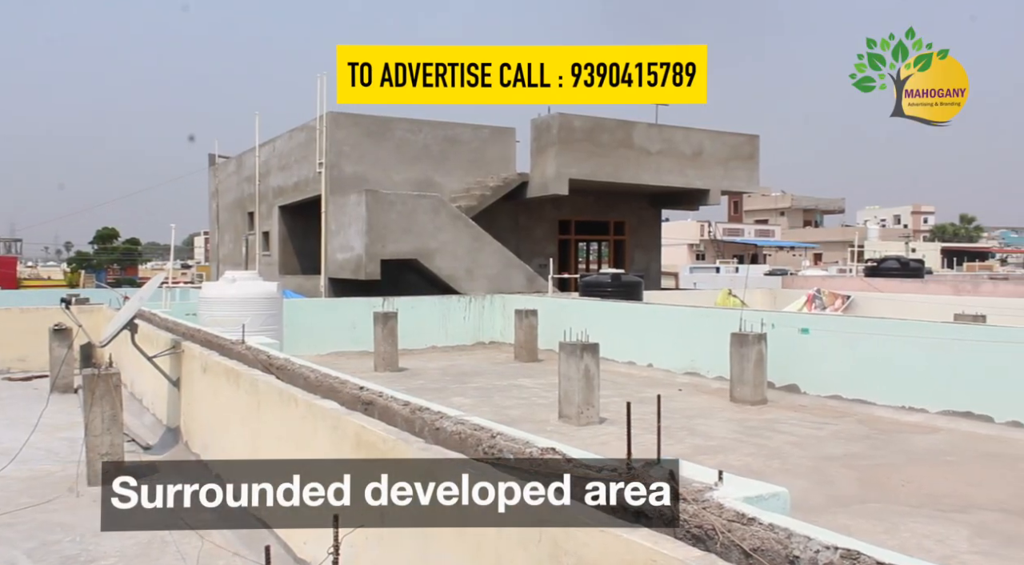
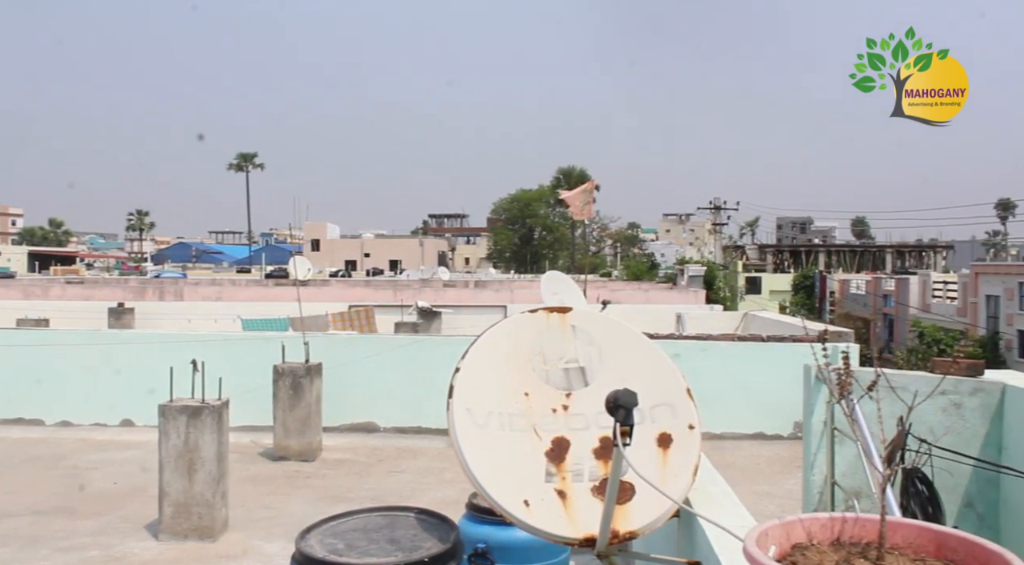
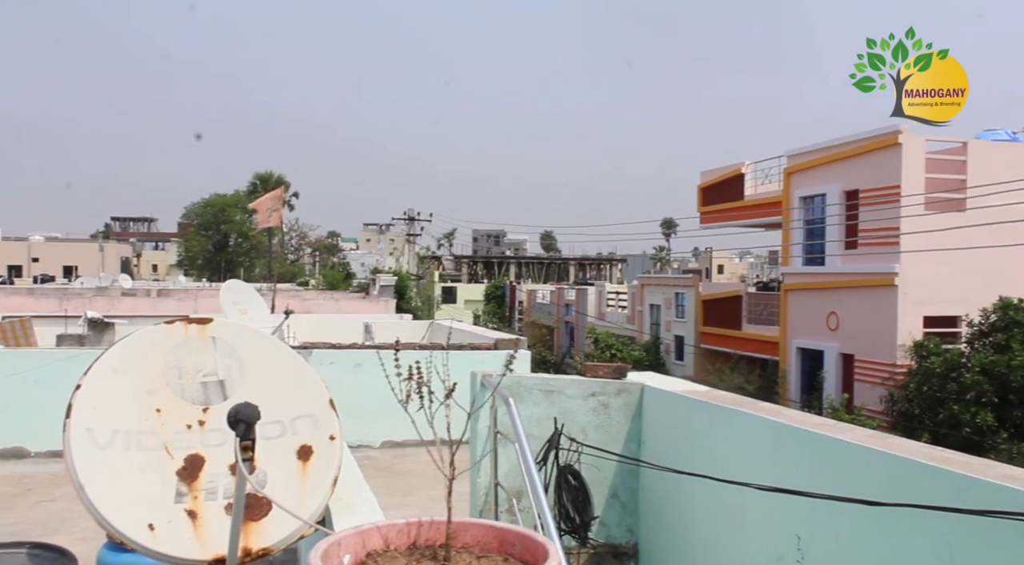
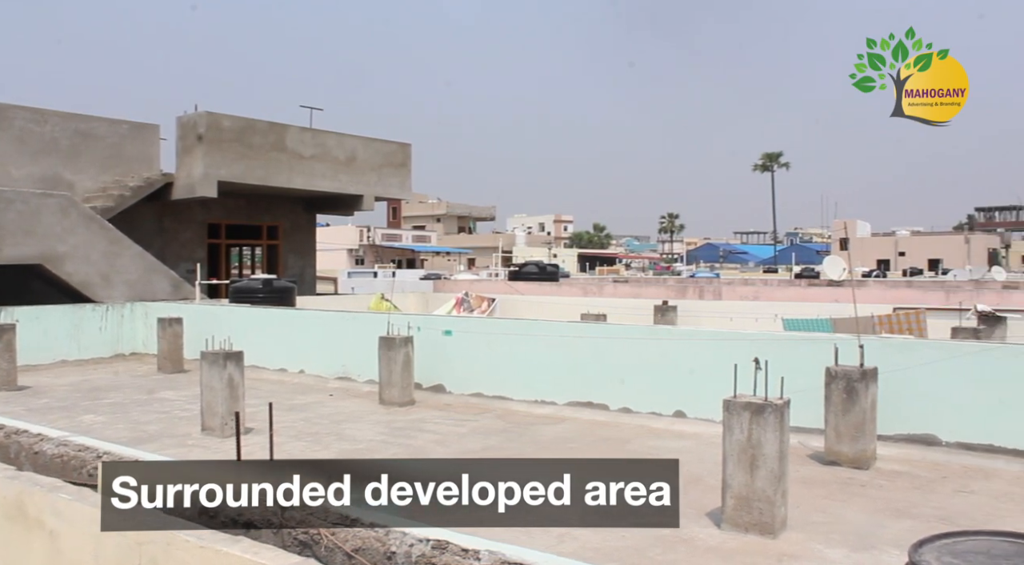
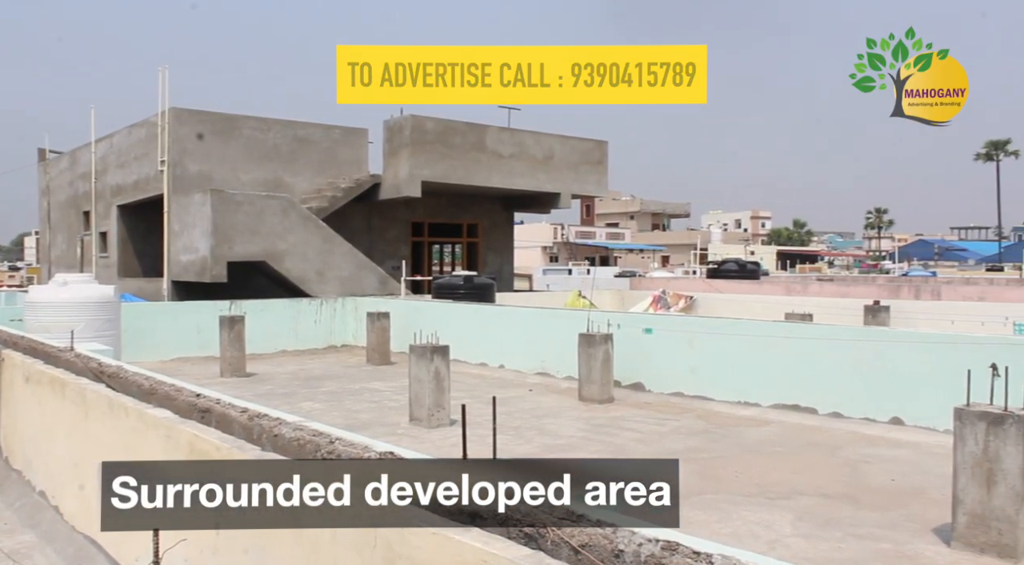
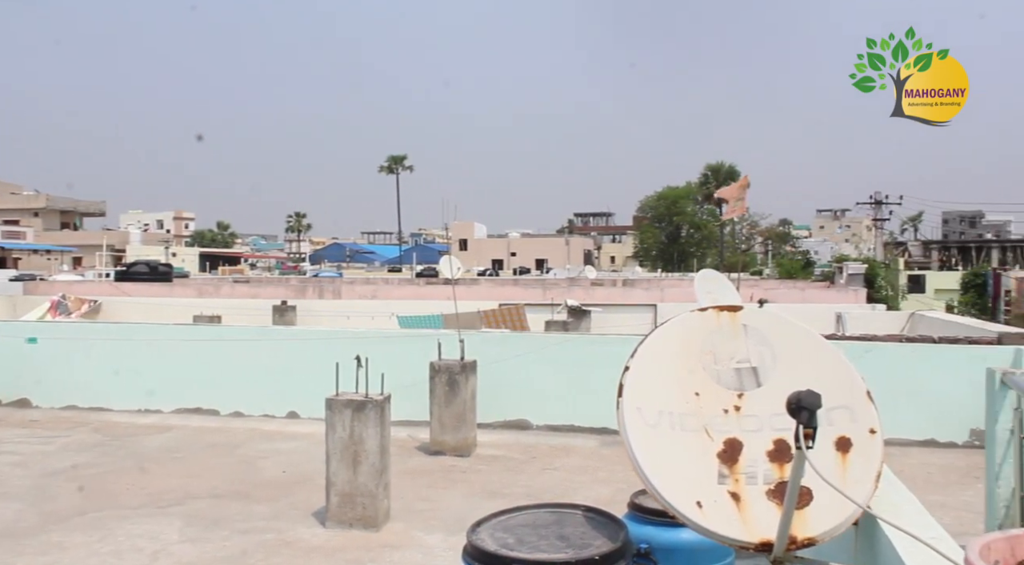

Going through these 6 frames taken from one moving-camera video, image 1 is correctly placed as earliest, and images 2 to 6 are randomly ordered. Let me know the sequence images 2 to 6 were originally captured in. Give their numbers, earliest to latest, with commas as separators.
5, 4, 6, 2, 3
